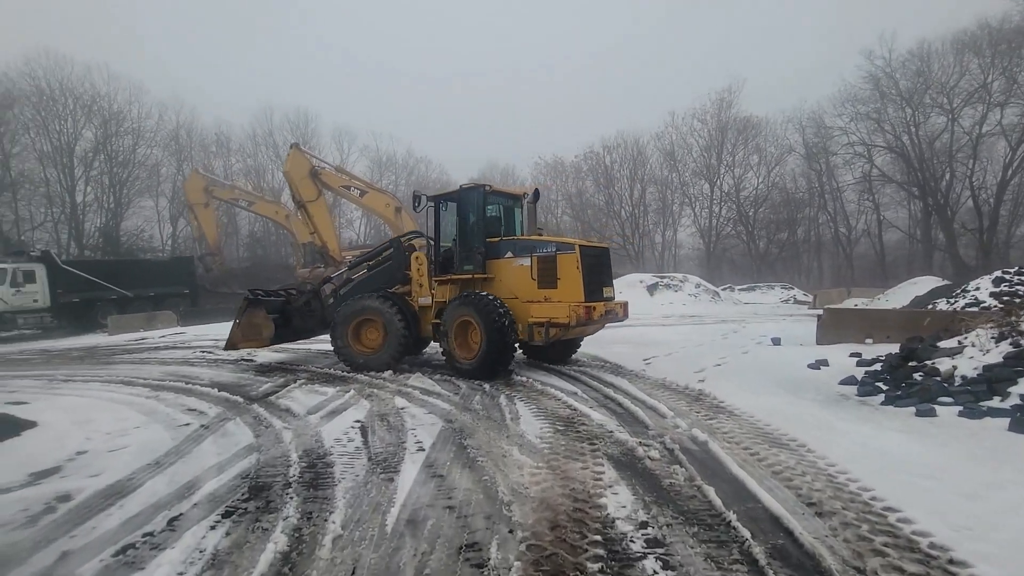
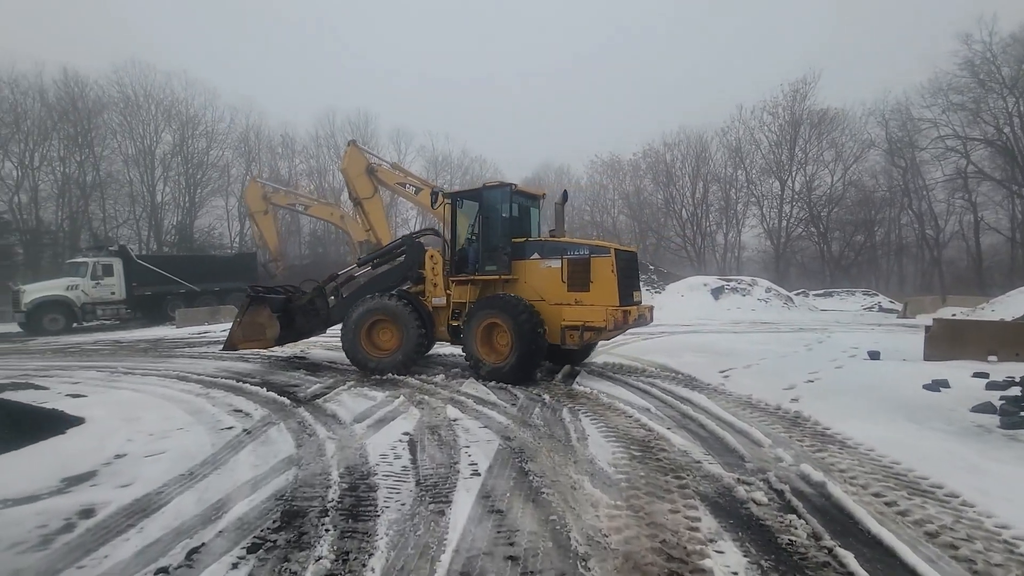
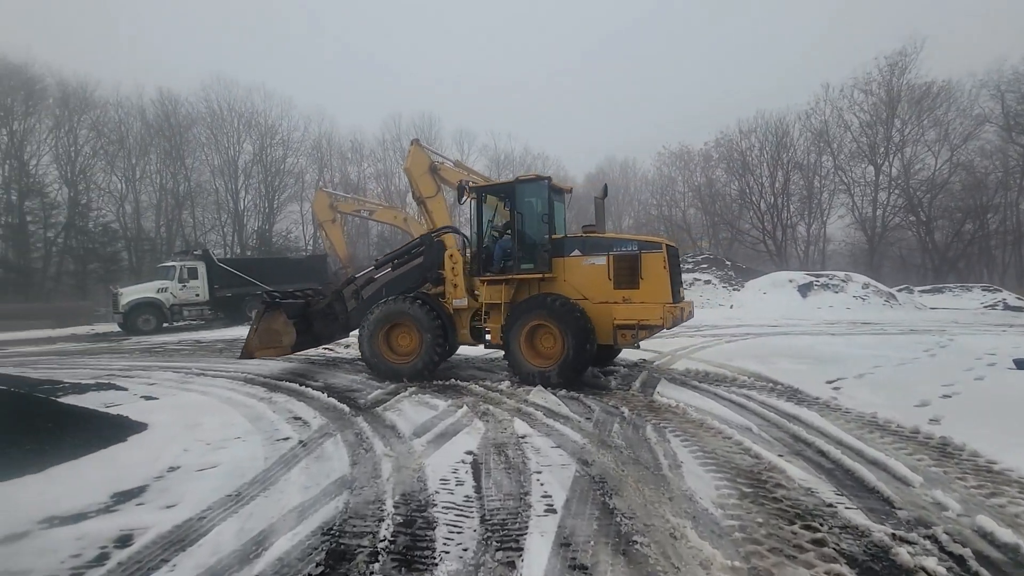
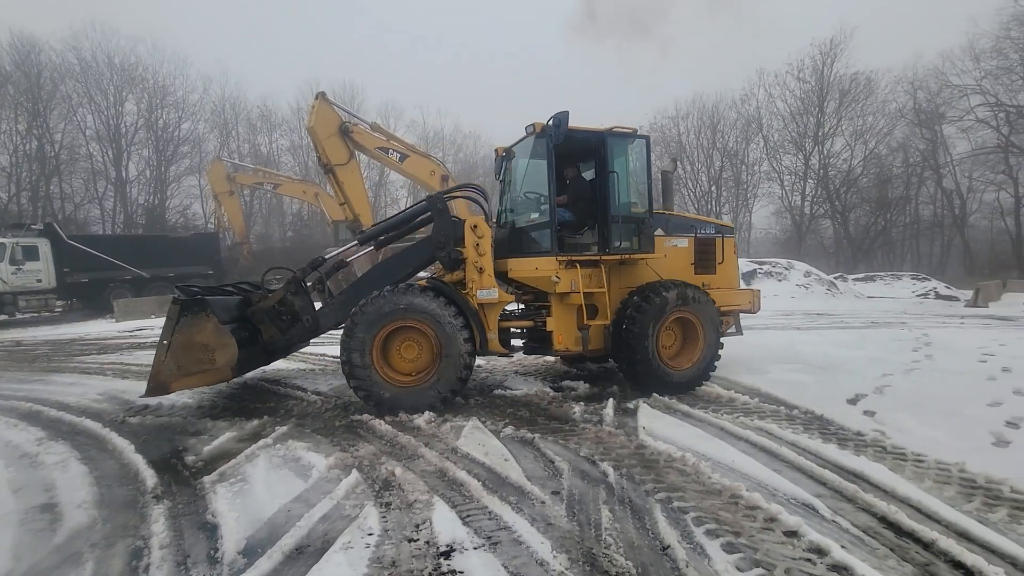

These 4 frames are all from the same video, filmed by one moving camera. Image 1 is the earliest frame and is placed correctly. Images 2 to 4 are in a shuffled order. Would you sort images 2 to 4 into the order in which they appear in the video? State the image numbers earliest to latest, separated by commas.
2, 3, 4
